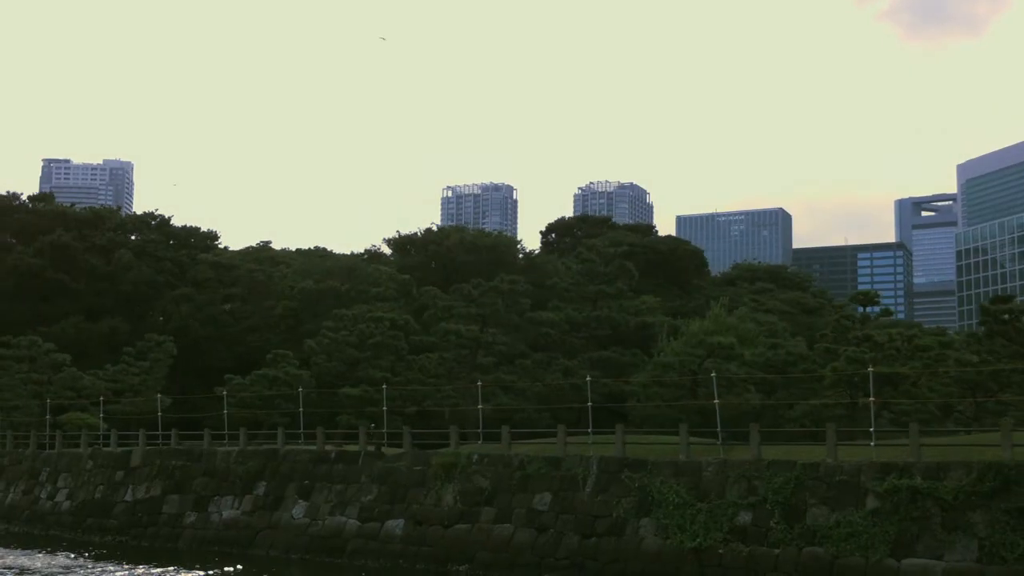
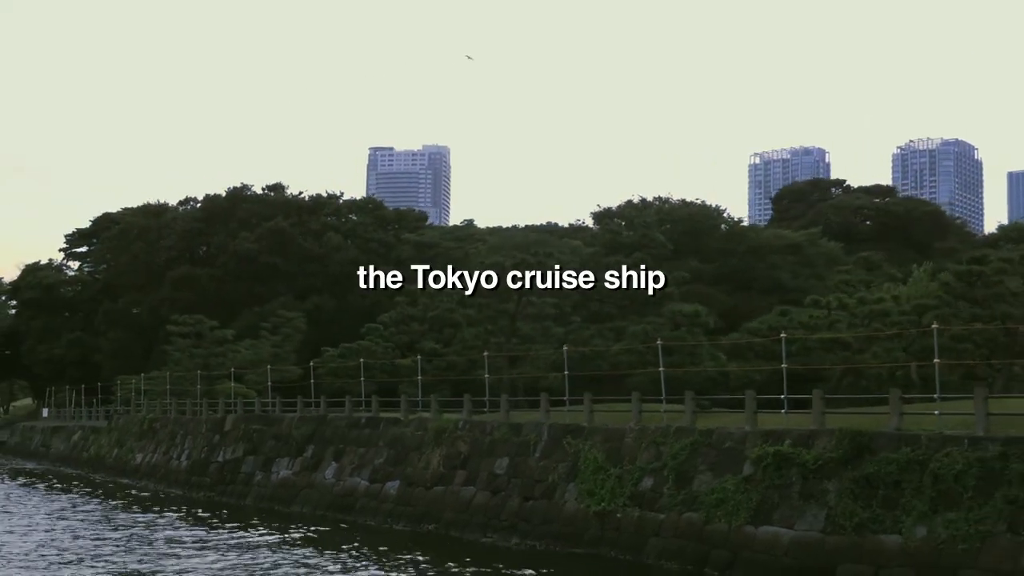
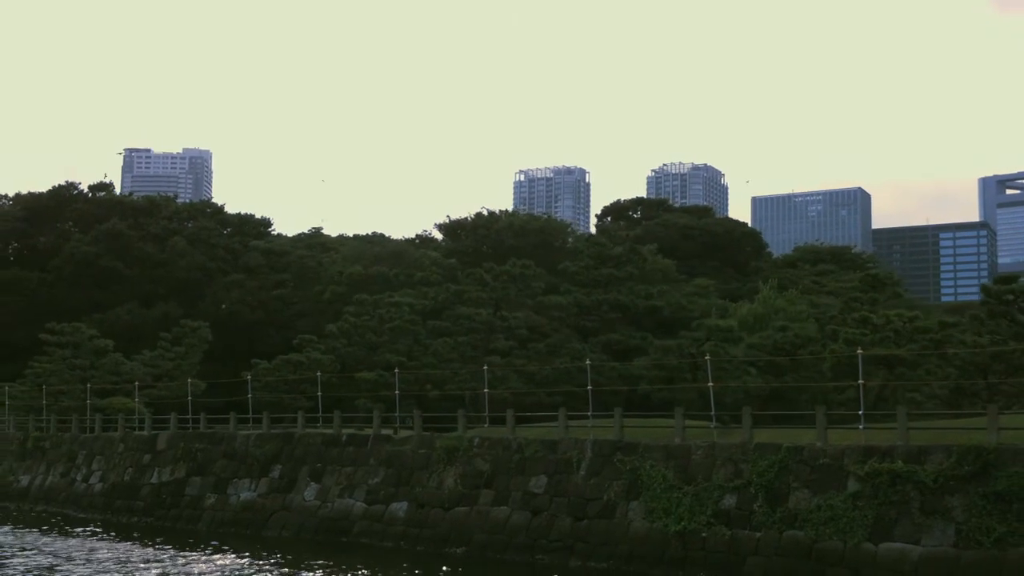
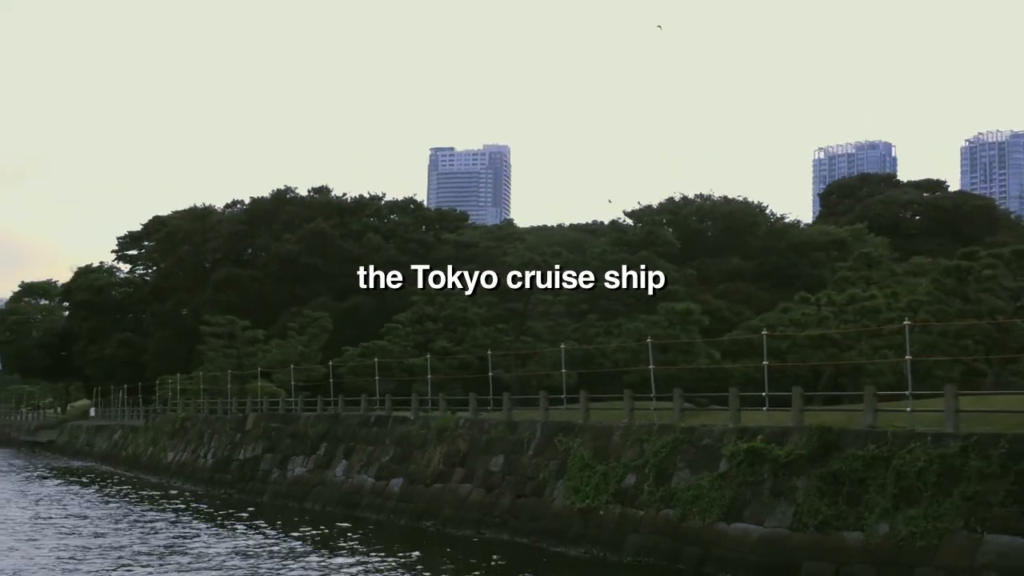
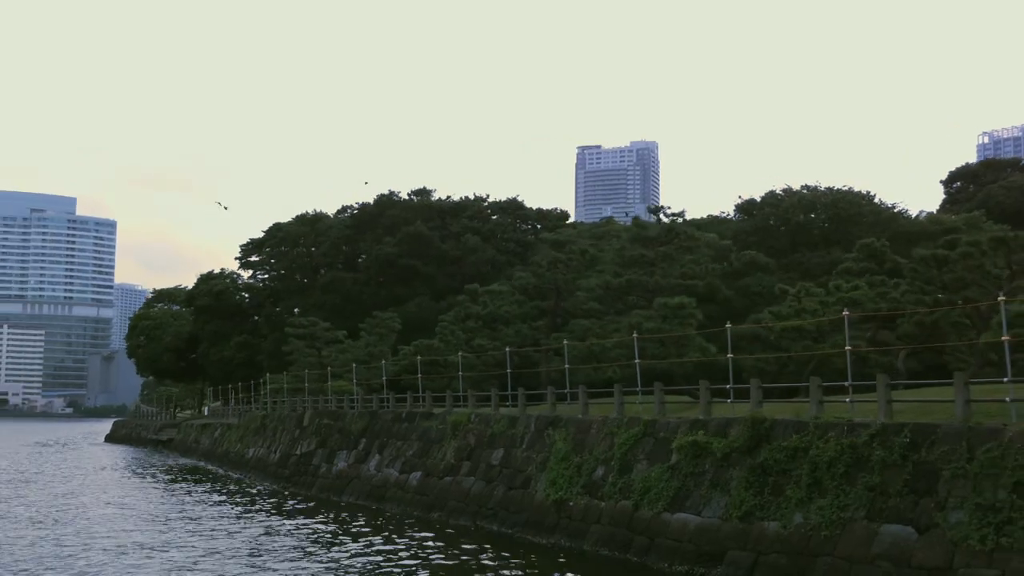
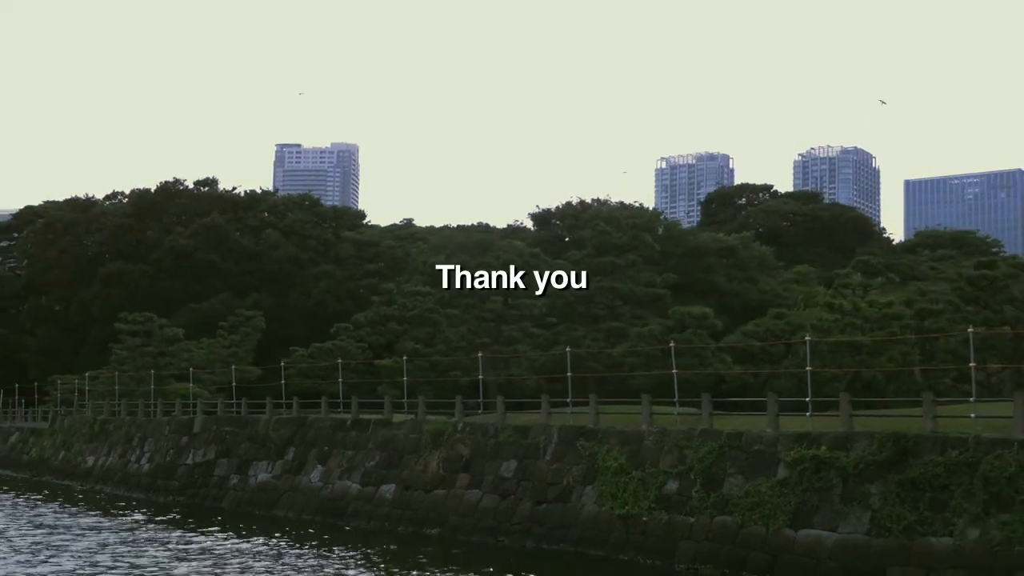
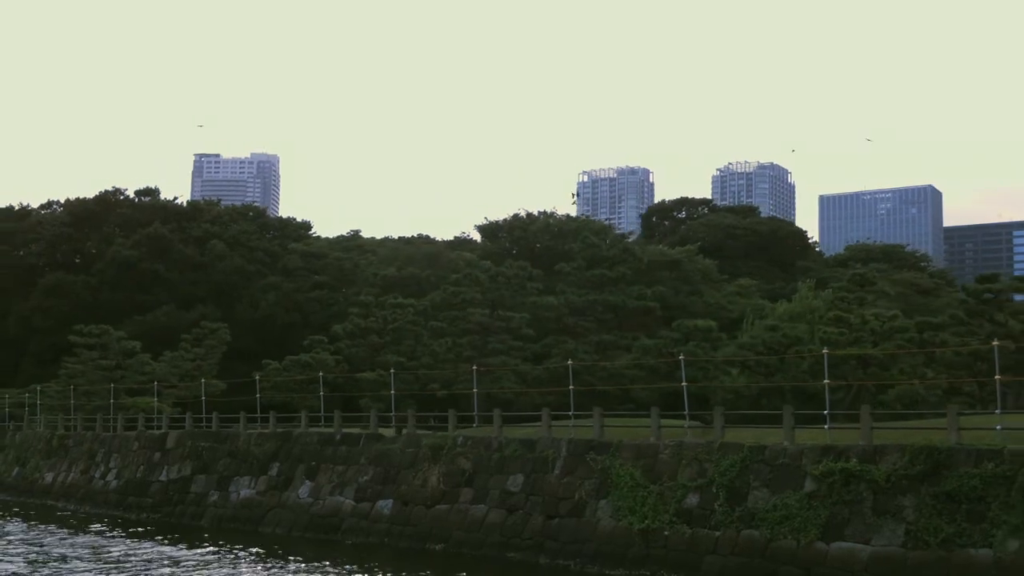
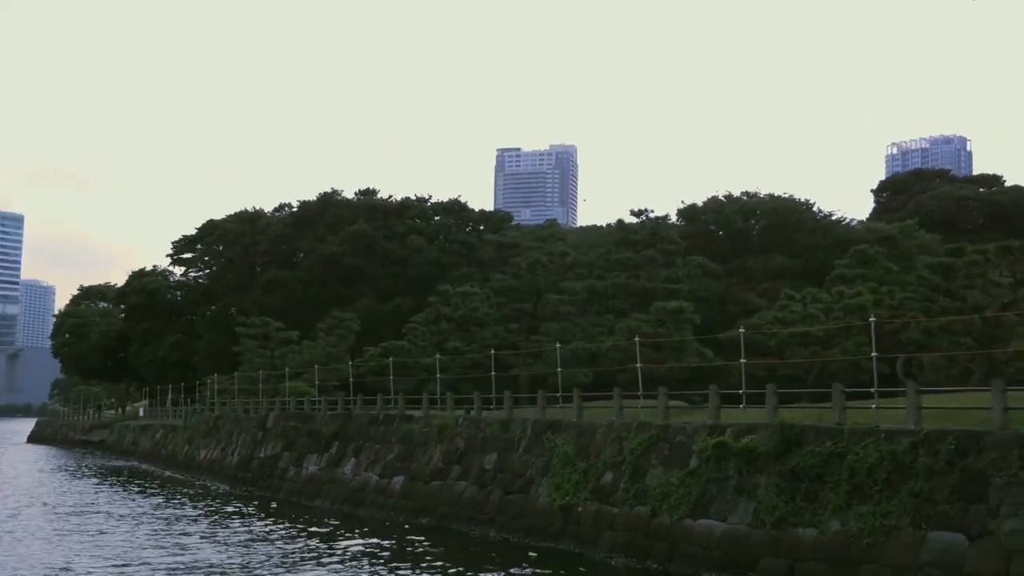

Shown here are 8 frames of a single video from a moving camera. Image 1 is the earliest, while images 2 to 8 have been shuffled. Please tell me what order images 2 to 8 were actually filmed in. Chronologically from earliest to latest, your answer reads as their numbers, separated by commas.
3, 7, 6, 2, 4, 8, 5
